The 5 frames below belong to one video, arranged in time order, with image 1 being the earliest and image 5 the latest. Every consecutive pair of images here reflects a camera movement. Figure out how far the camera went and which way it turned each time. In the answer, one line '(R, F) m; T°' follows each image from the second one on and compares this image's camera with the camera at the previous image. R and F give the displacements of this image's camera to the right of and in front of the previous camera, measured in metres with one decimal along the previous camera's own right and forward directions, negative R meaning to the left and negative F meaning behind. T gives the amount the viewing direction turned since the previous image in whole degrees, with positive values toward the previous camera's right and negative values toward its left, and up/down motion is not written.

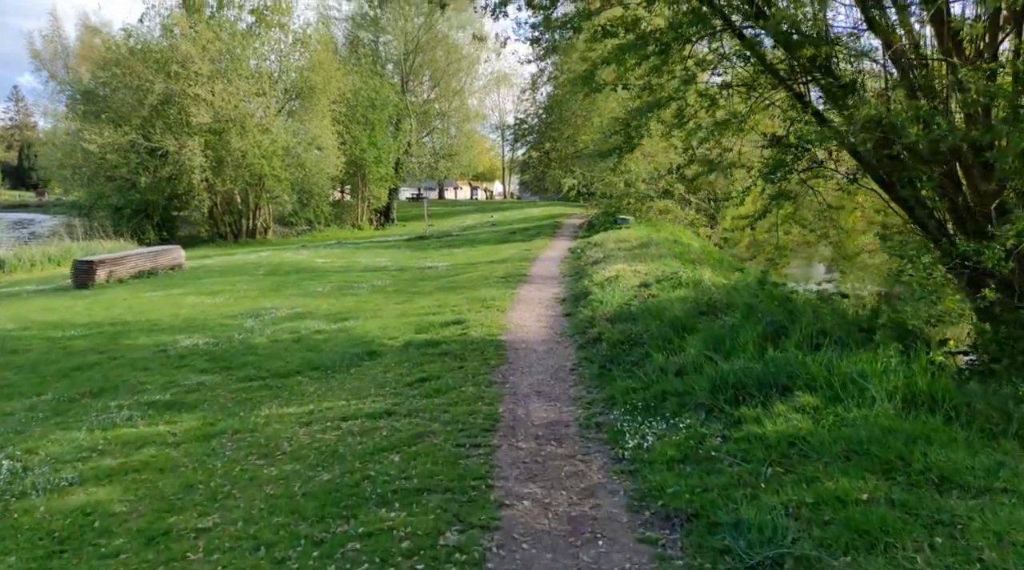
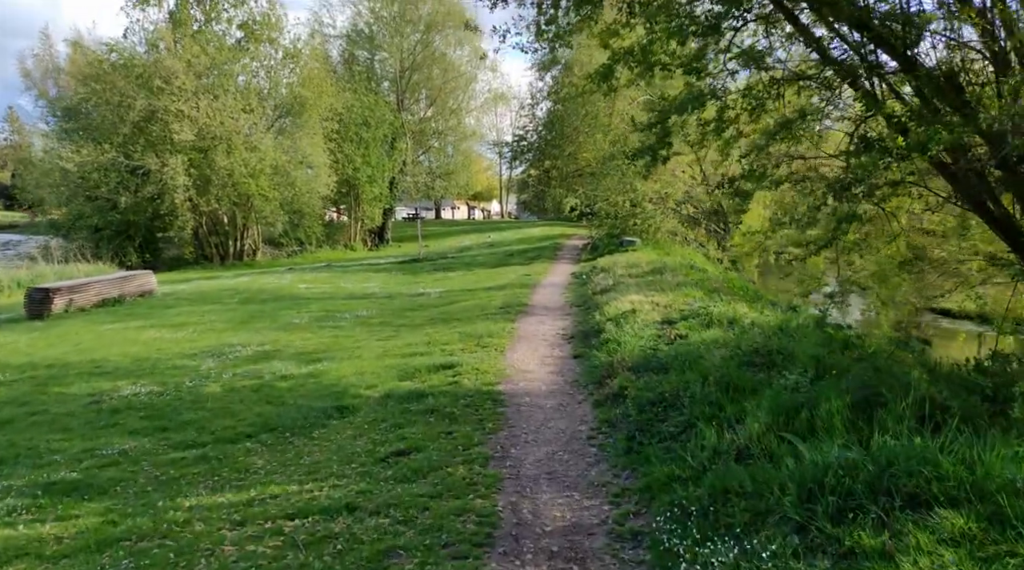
(0.0, +2.6) m; 0°
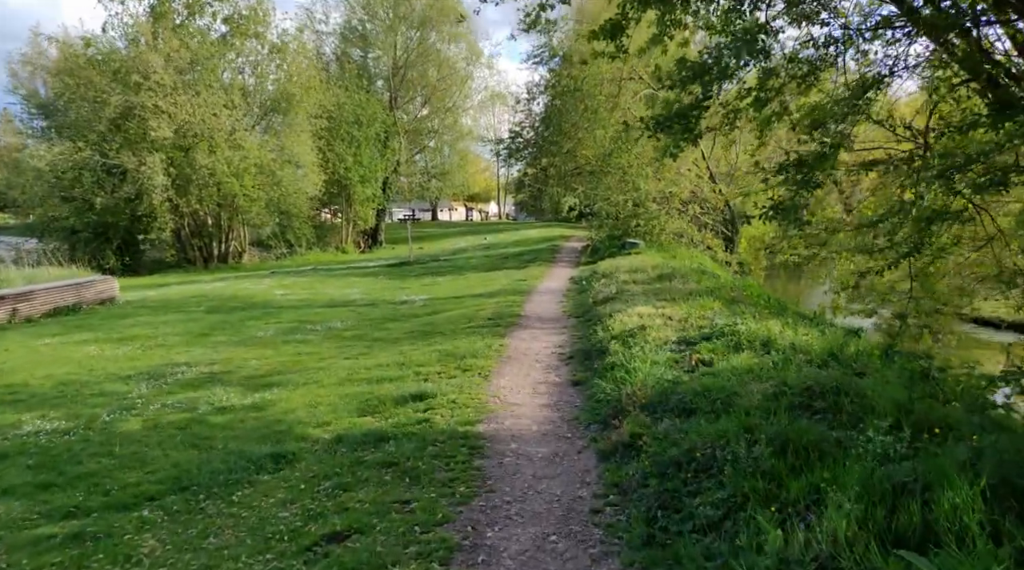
(+0.2, +2.5) m; 0°
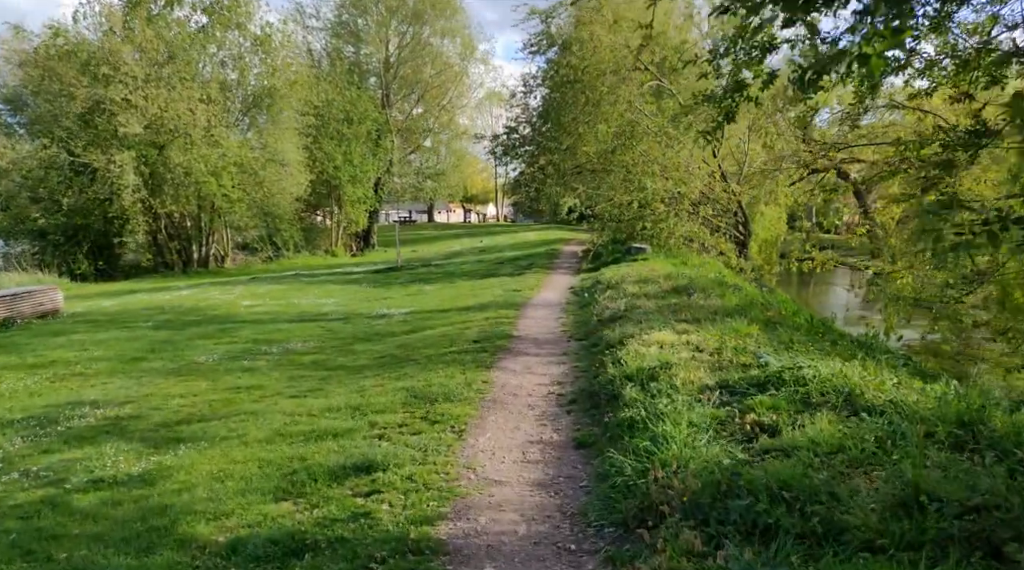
(+0.2, +3.3) m; 0°
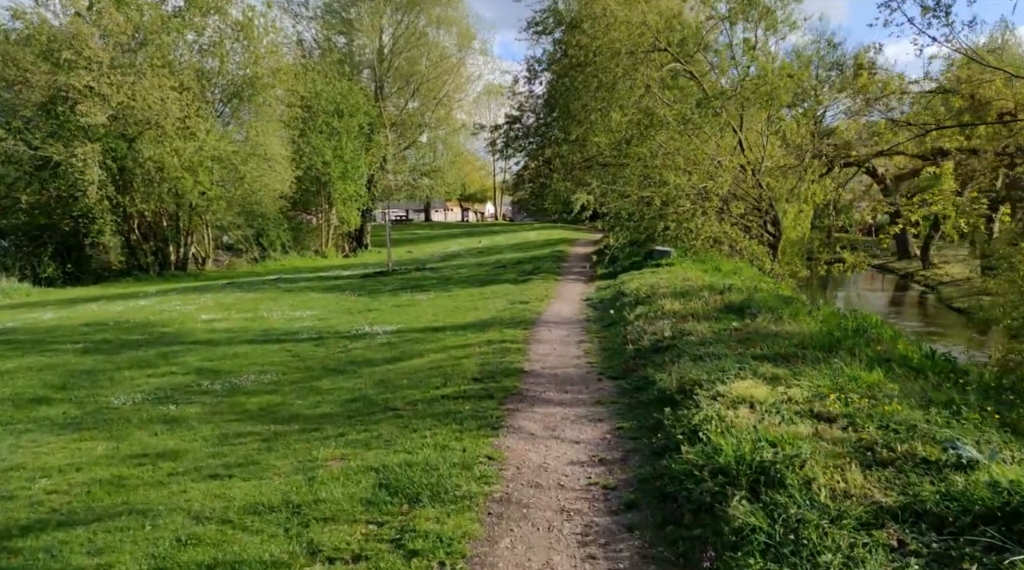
(-0.2, +4.1) m; 0°
